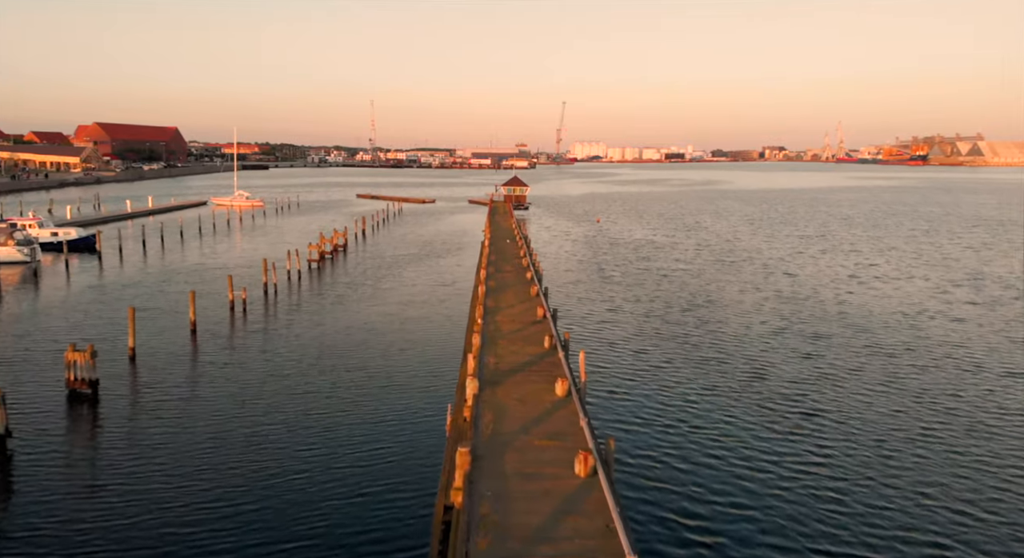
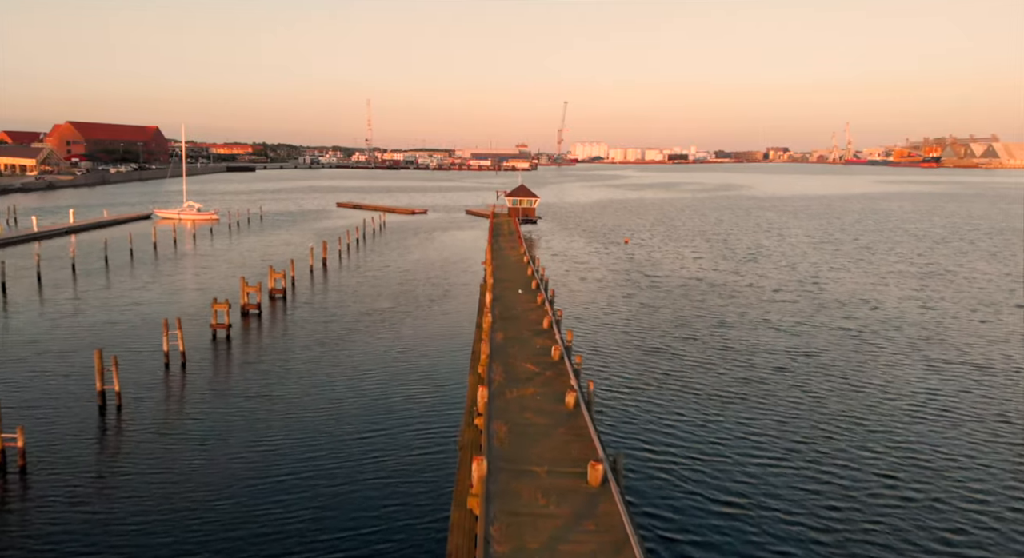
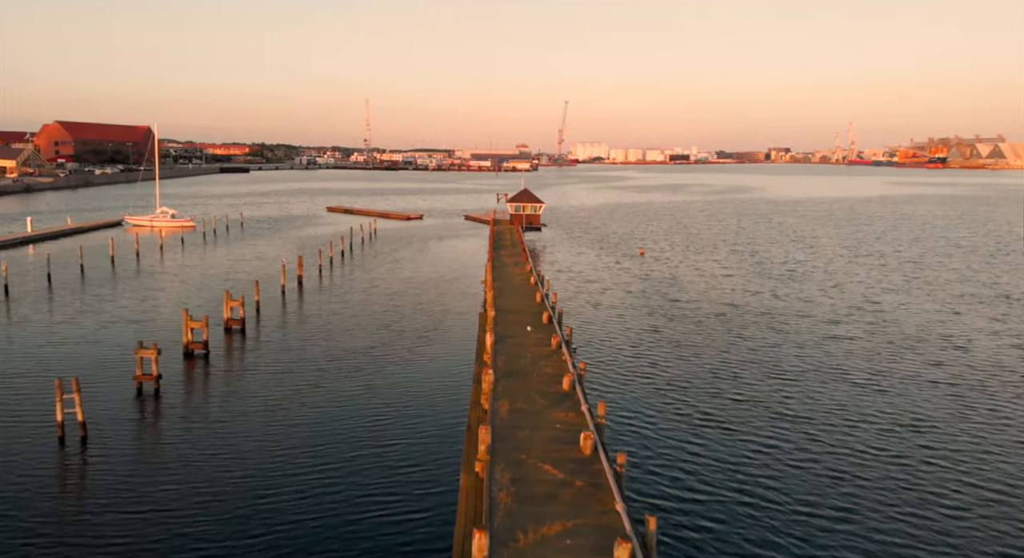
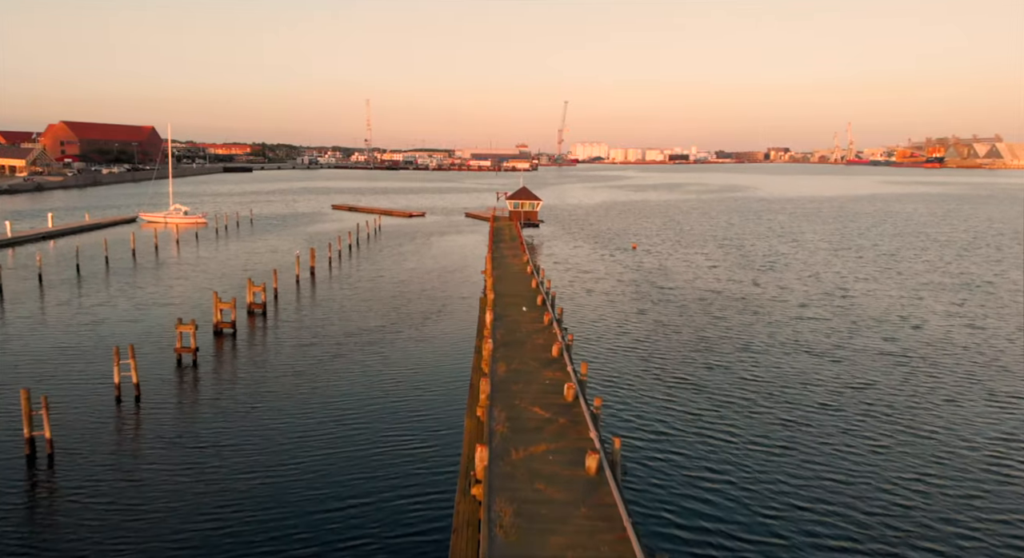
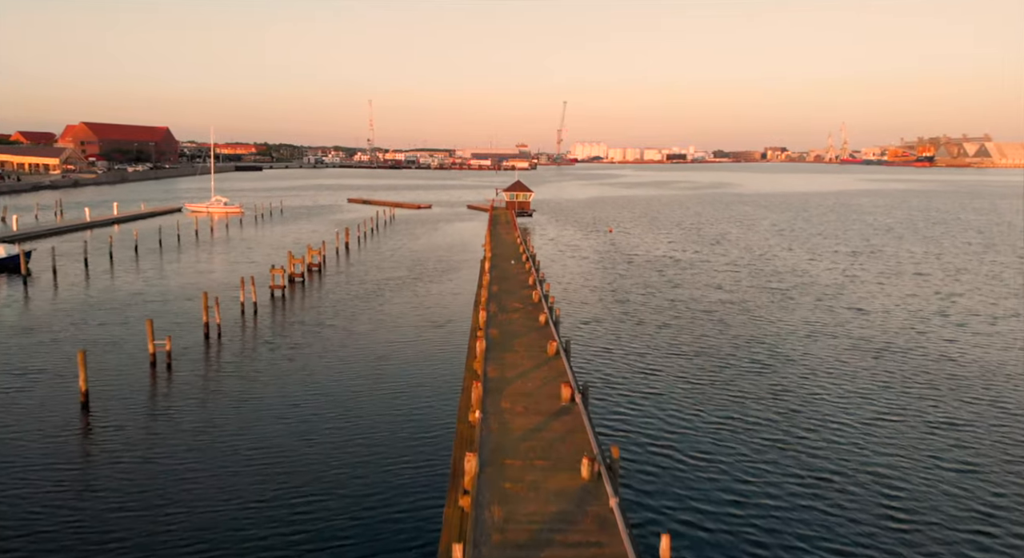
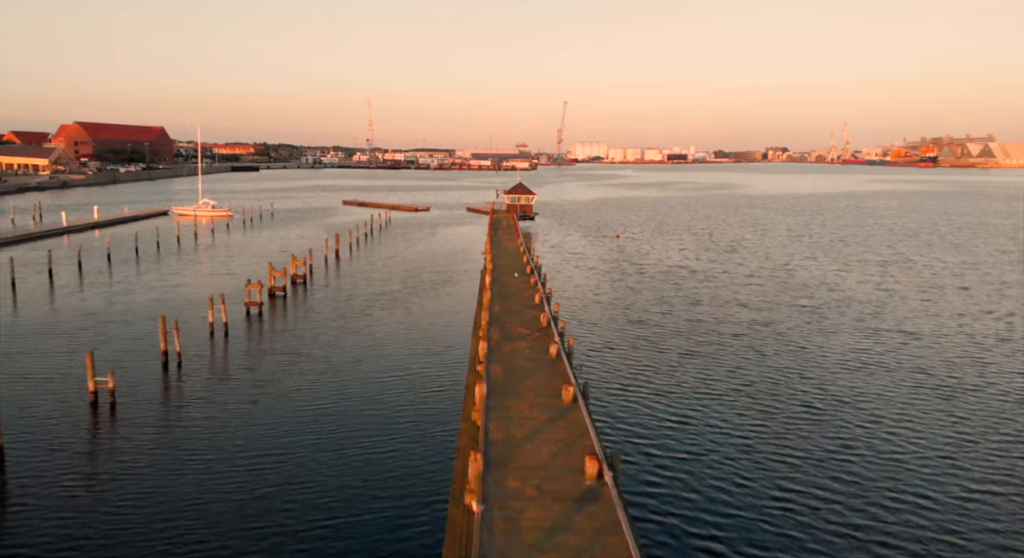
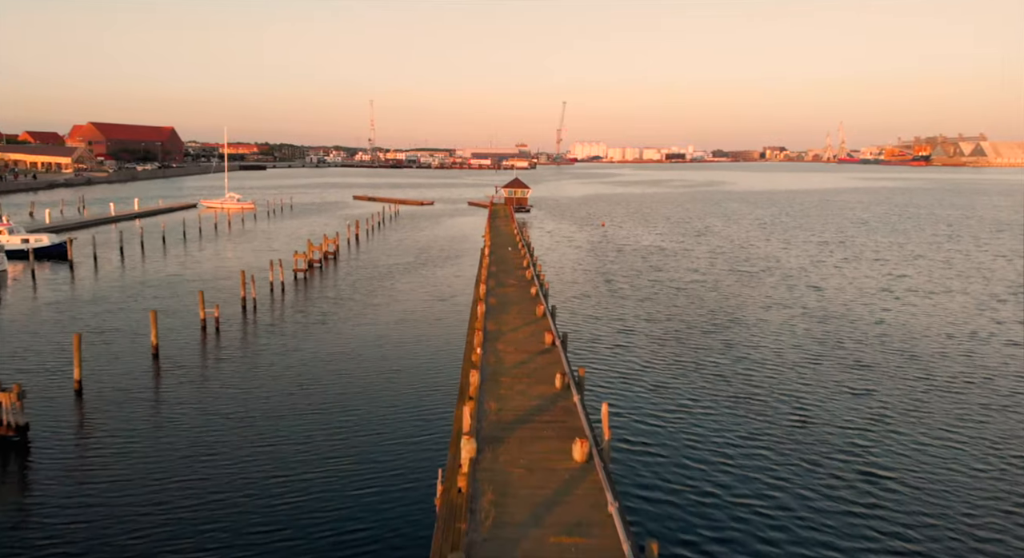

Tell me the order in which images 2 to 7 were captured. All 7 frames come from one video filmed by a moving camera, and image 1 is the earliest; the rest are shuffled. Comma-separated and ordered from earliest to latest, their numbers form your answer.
7, 5, 6, 2, 4, 3
